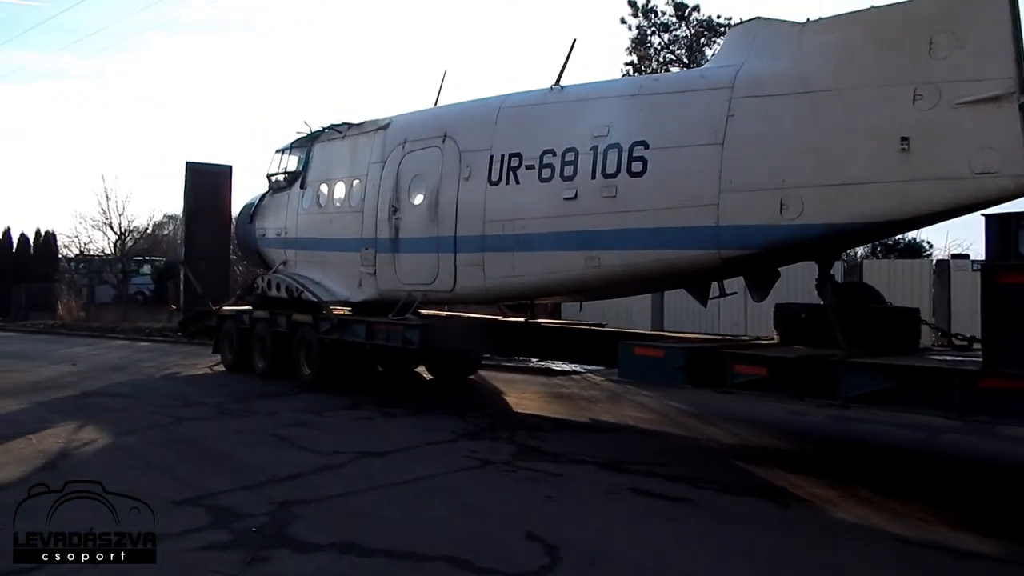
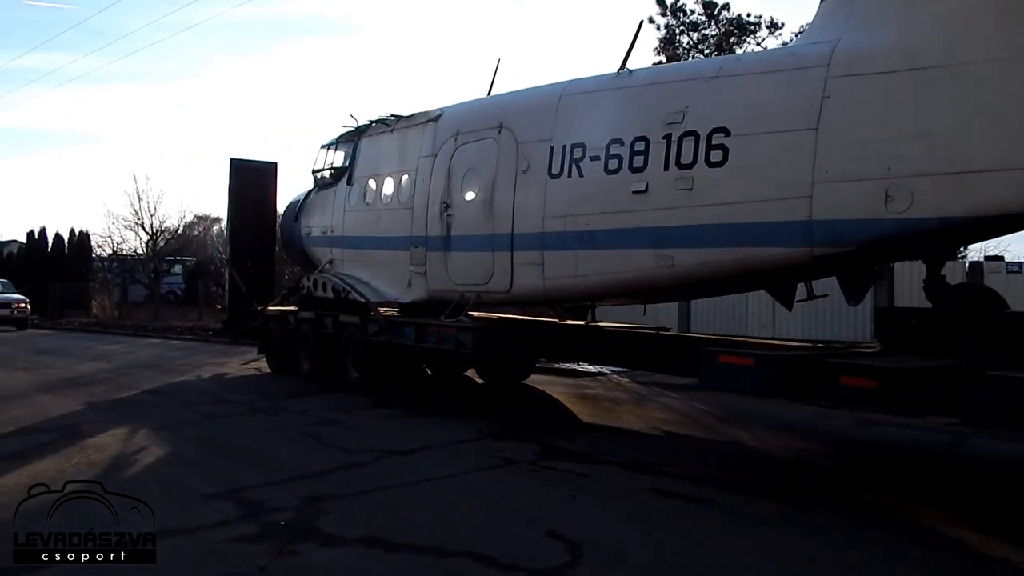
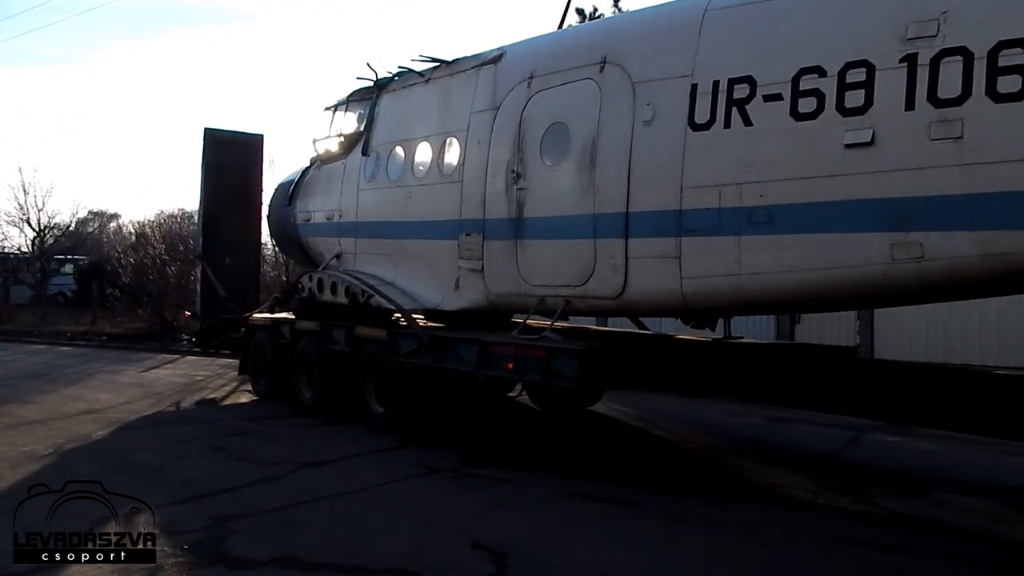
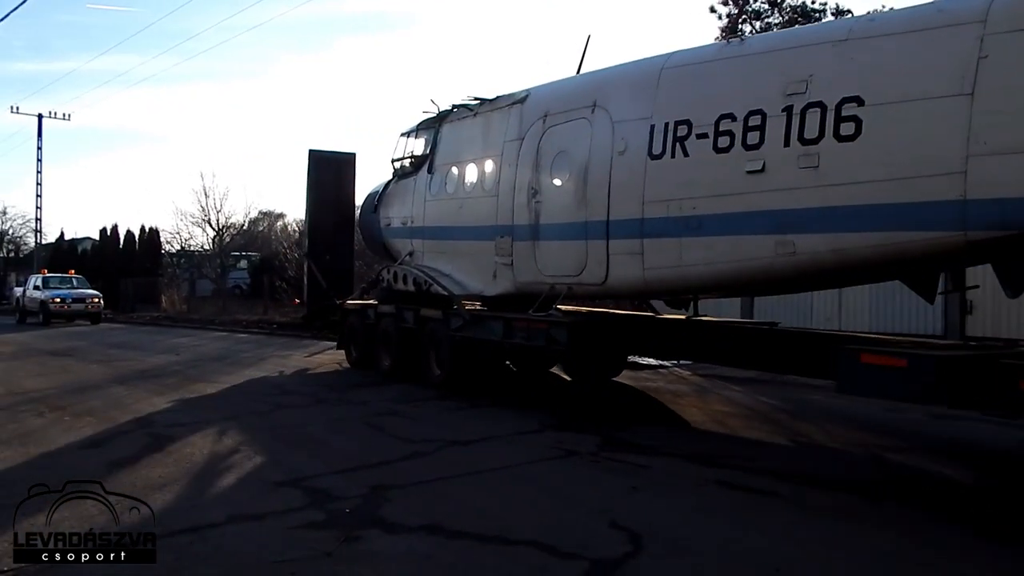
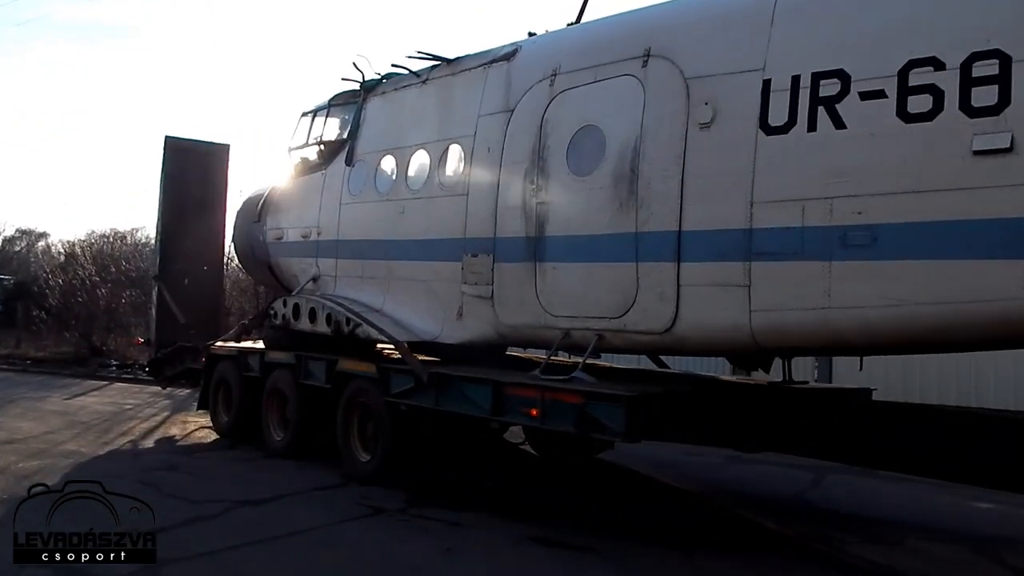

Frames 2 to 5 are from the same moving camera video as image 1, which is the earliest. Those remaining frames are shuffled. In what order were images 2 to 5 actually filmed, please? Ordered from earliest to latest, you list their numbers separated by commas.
2, 4, 3, 5
